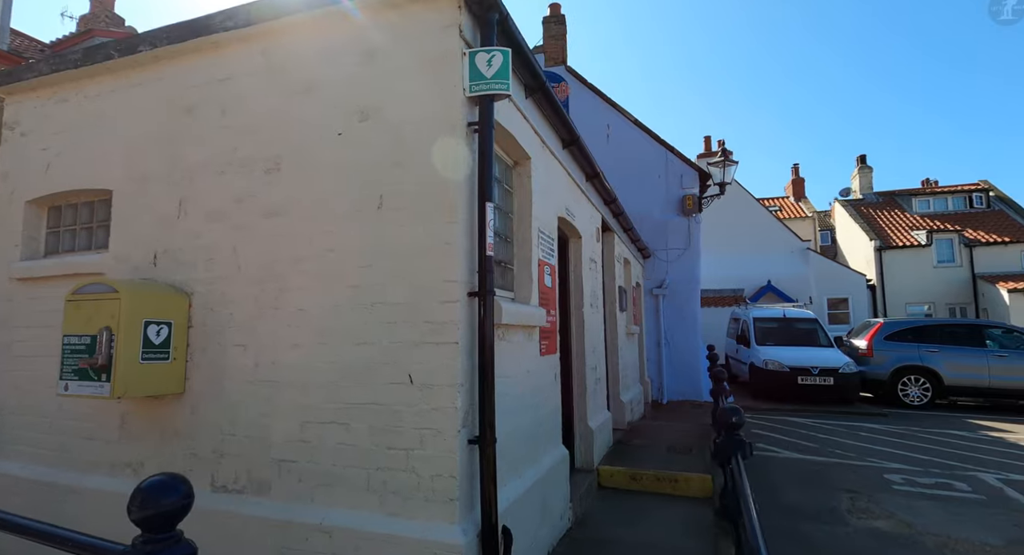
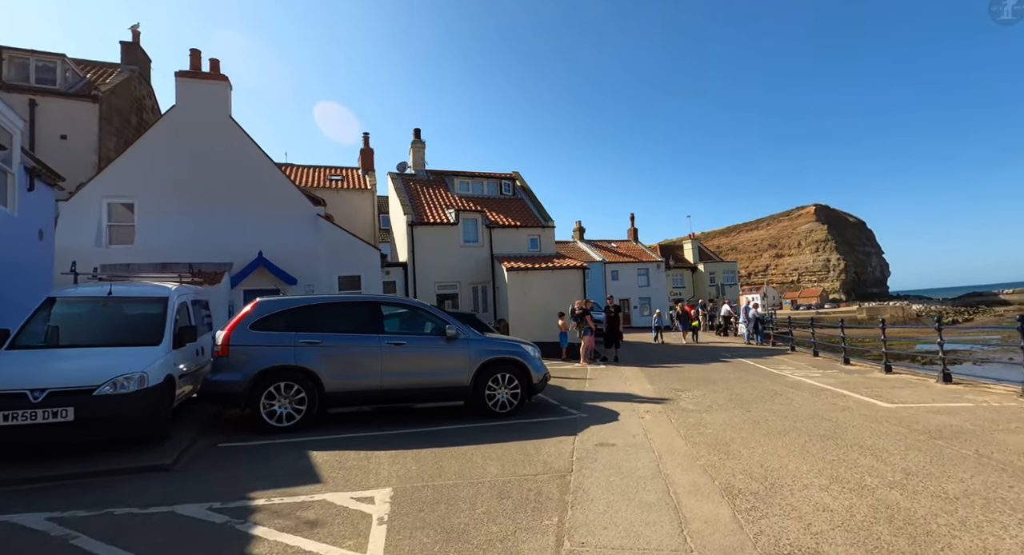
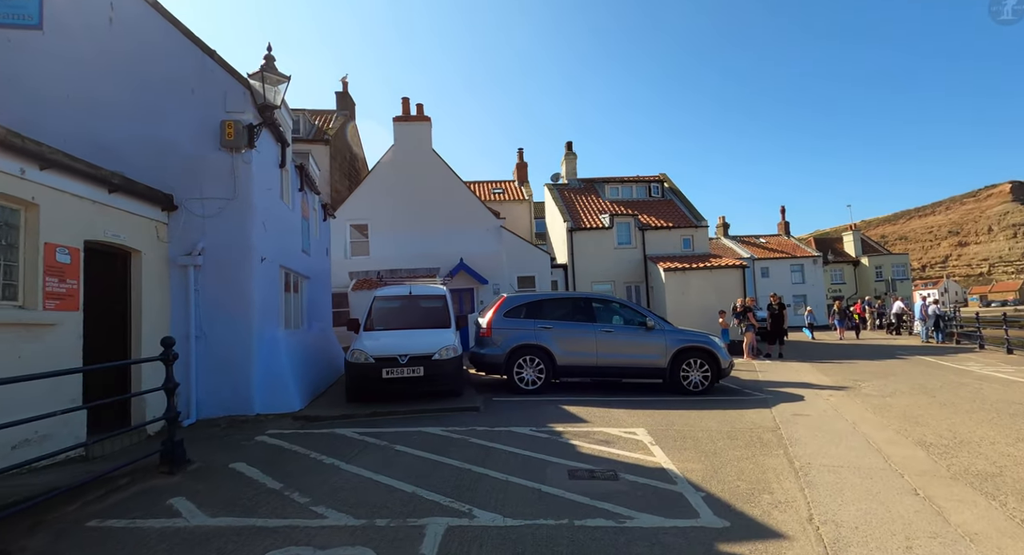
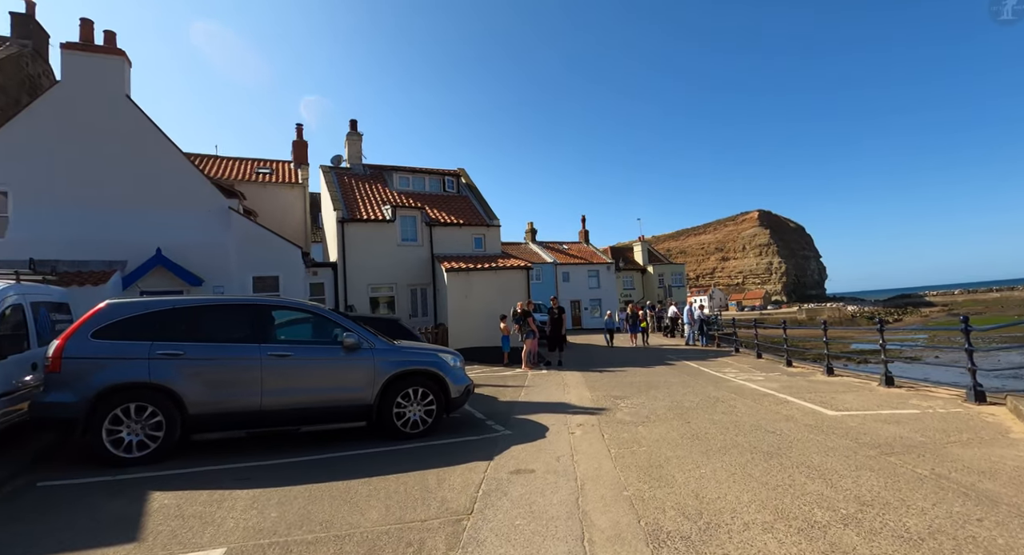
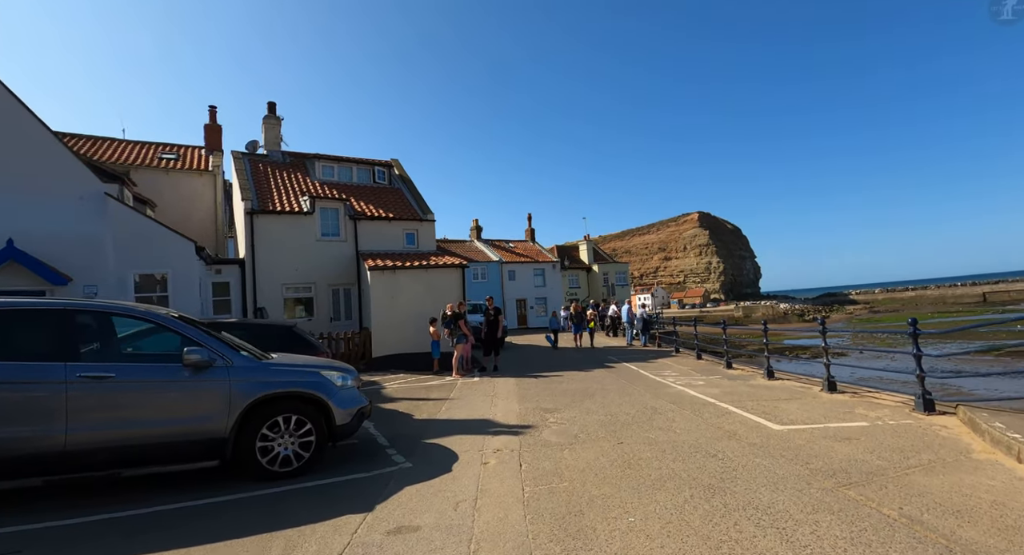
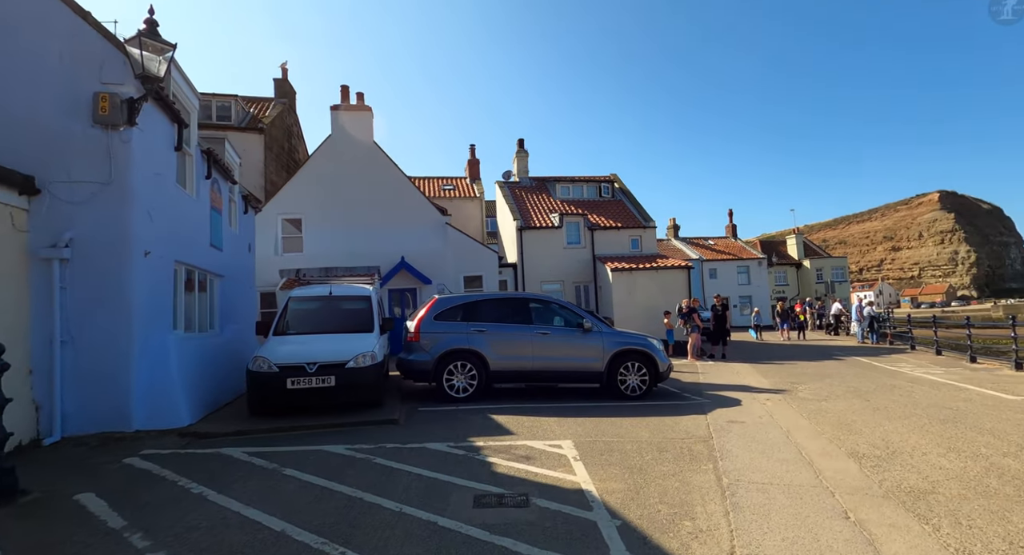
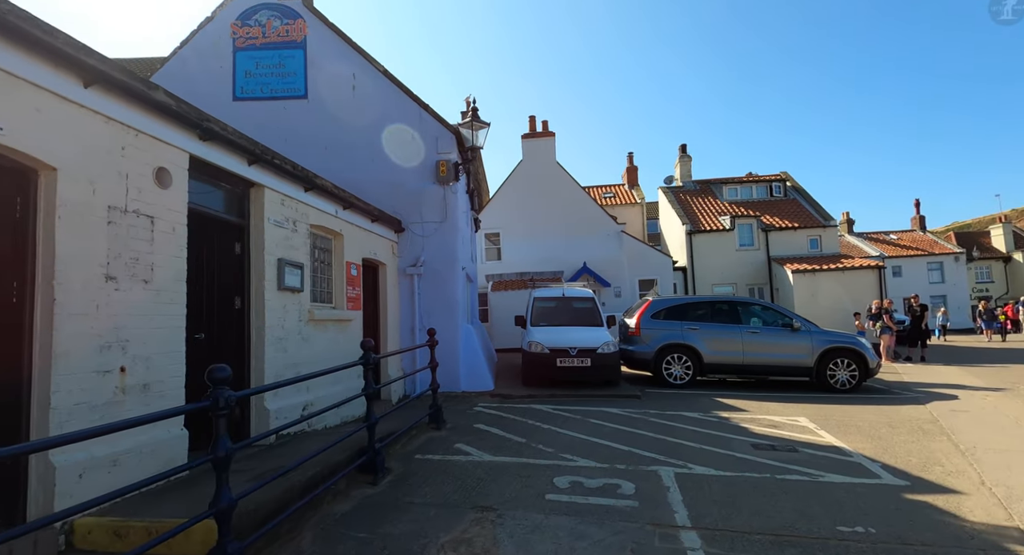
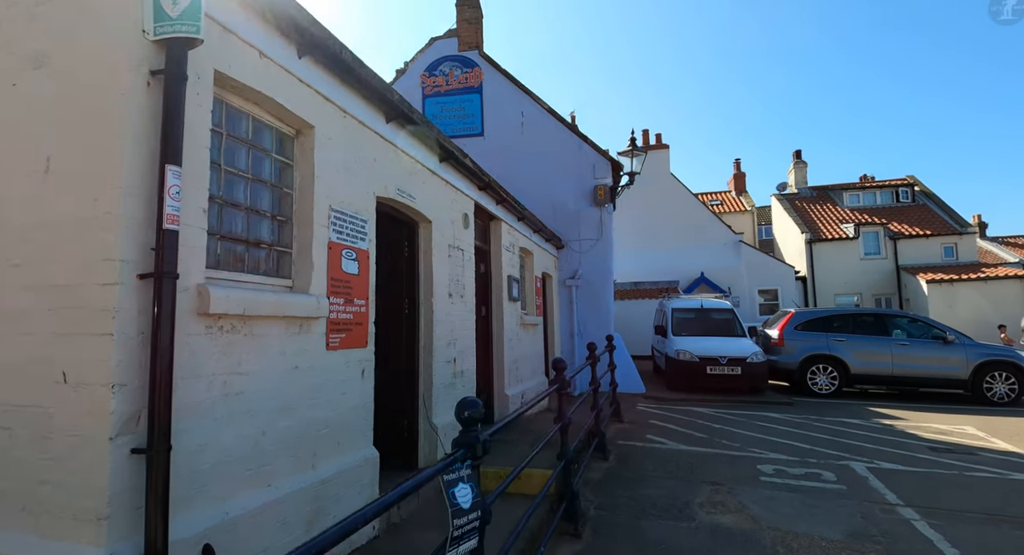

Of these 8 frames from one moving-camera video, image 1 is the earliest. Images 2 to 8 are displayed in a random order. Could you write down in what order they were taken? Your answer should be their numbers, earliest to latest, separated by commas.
8, 7, 3, 6, 2, 4, 5
